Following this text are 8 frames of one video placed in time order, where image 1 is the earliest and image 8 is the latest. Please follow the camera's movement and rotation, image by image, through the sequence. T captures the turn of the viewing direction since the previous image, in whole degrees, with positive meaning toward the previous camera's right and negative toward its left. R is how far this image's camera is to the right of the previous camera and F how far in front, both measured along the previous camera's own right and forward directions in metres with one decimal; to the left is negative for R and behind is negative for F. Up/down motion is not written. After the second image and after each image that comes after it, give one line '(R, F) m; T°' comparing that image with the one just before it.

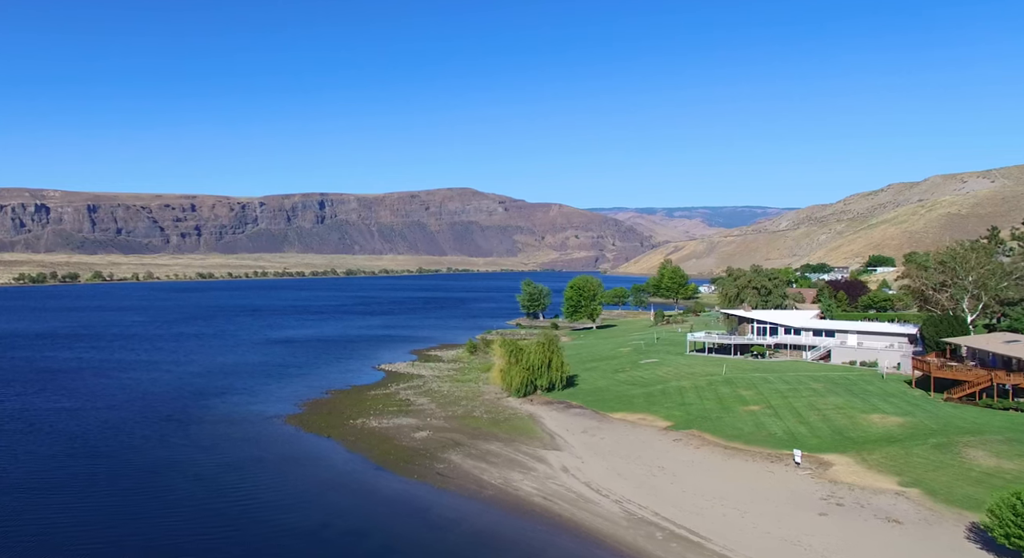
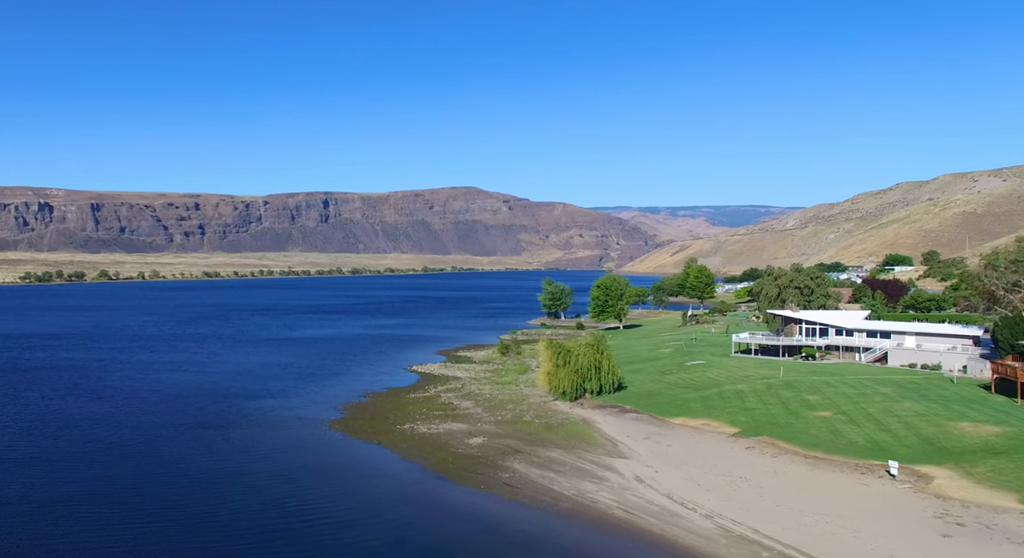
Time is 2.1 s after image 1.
(-2.9, +3.6) m; 0°
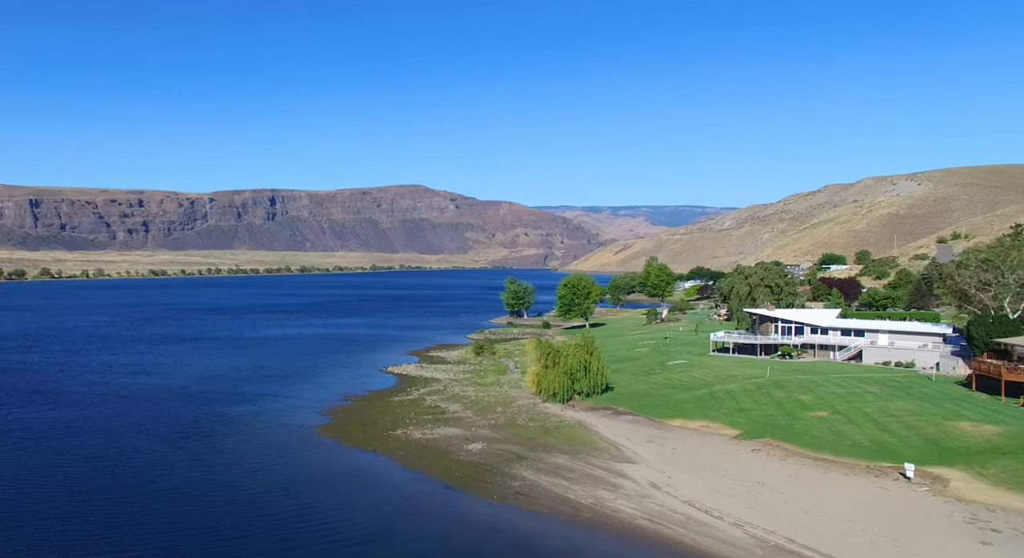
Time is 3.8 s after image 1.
(-2.6, +2.0) m; +4°
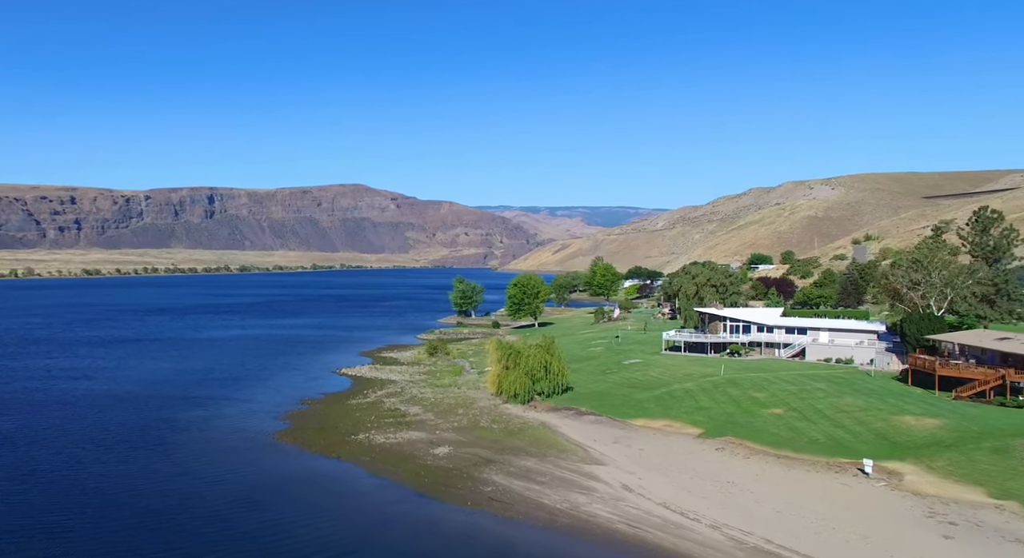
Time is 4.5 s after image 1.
(-1.2, +0.5) m; +4°
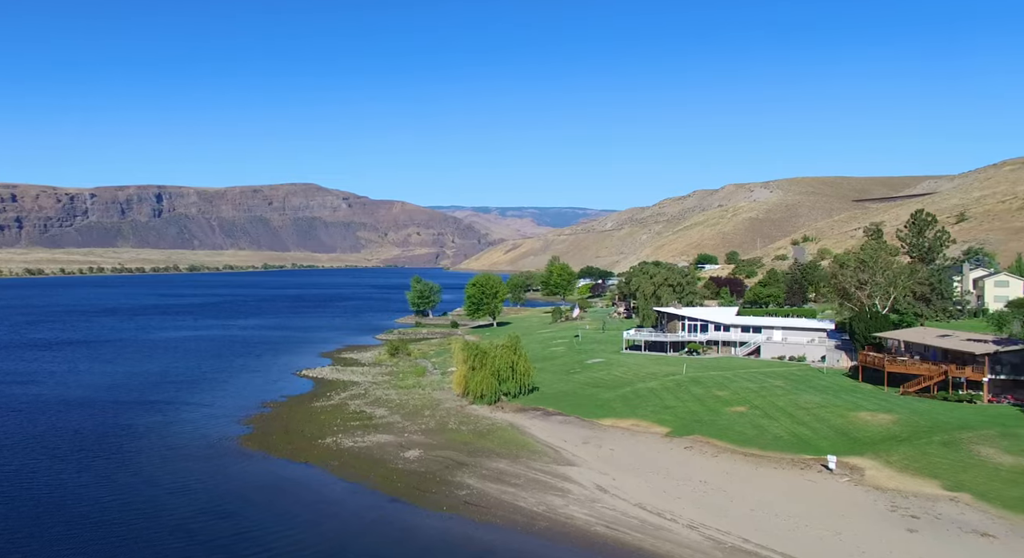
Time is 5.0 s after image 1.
(-0.8, +0.2) m; +3°
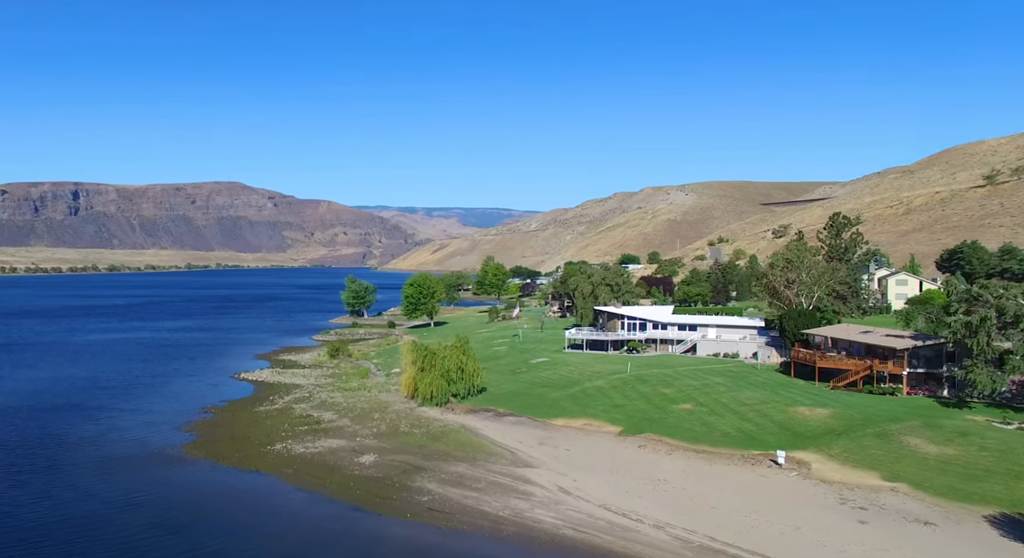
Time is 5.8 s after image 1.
(-1.3, +0.4) m; +5°
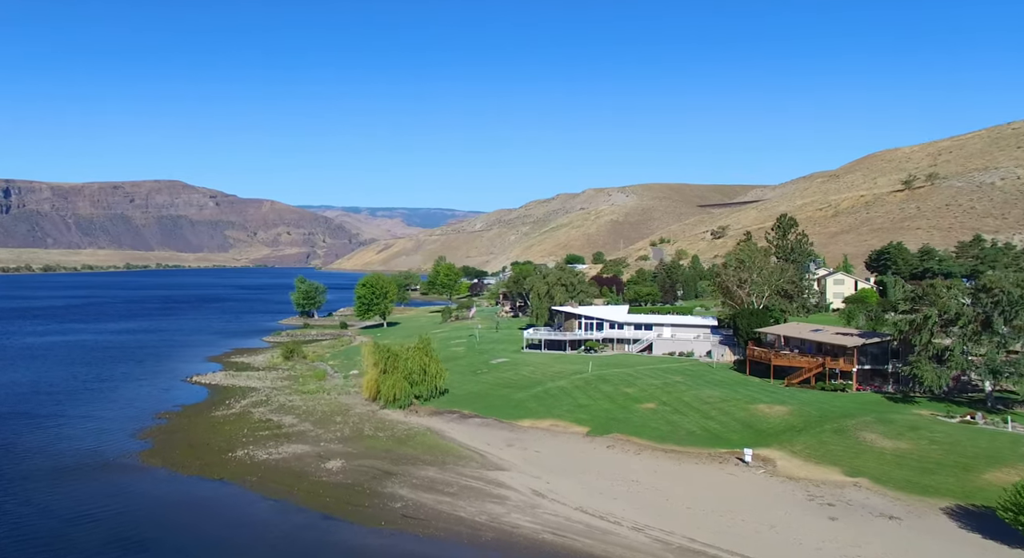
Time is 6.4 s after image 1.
(-1.0, +0.5) m; +4°
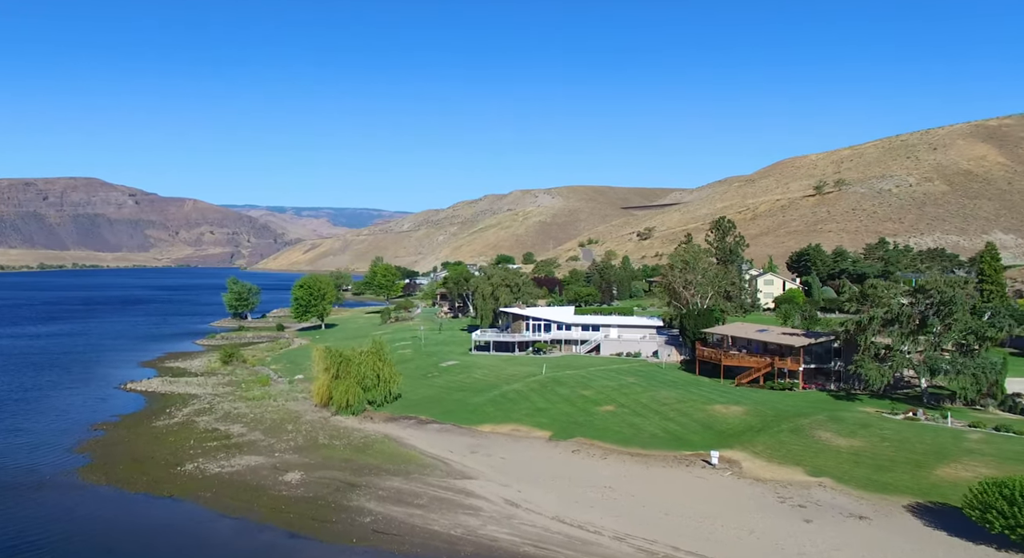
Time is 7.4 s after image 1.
(-1.6, +1.3) m; +5°
